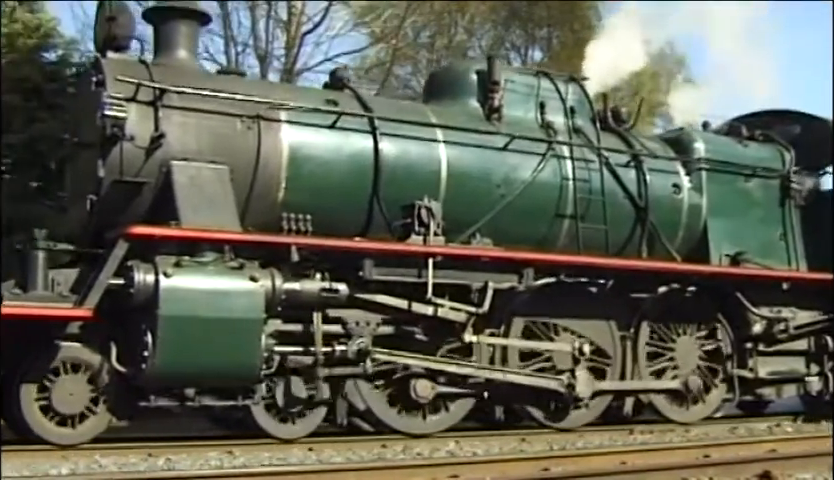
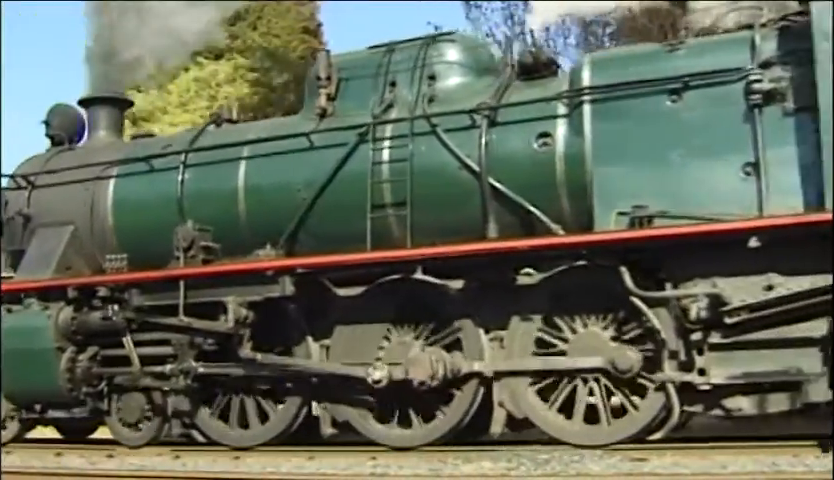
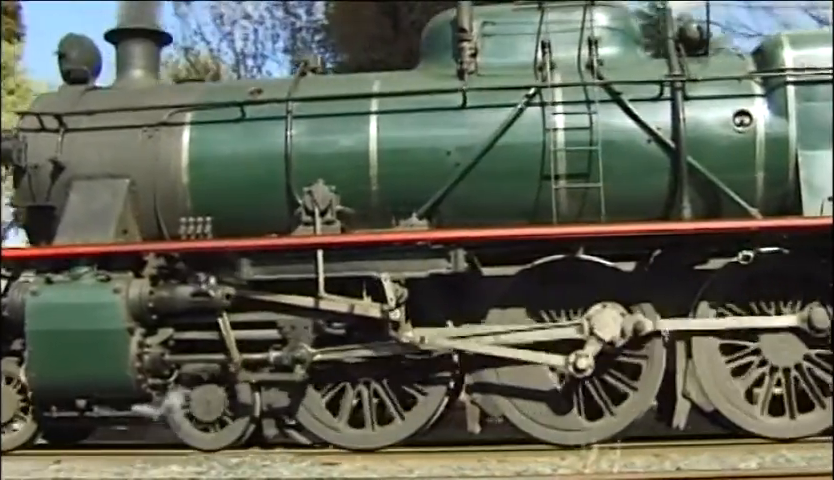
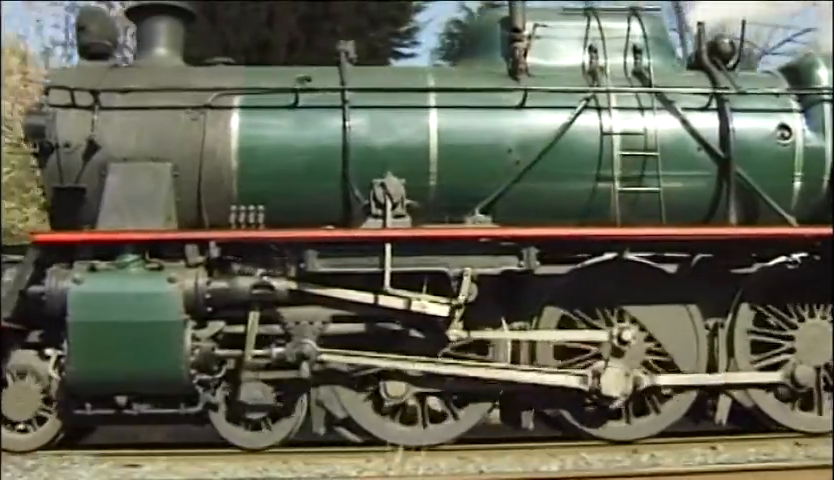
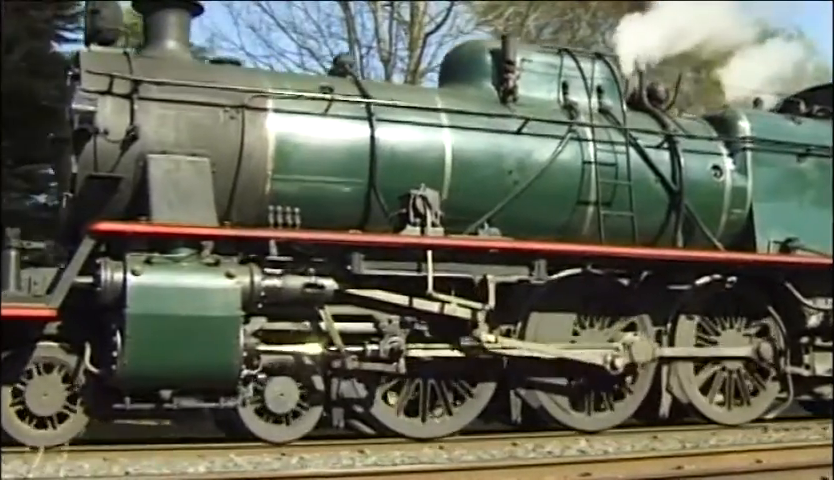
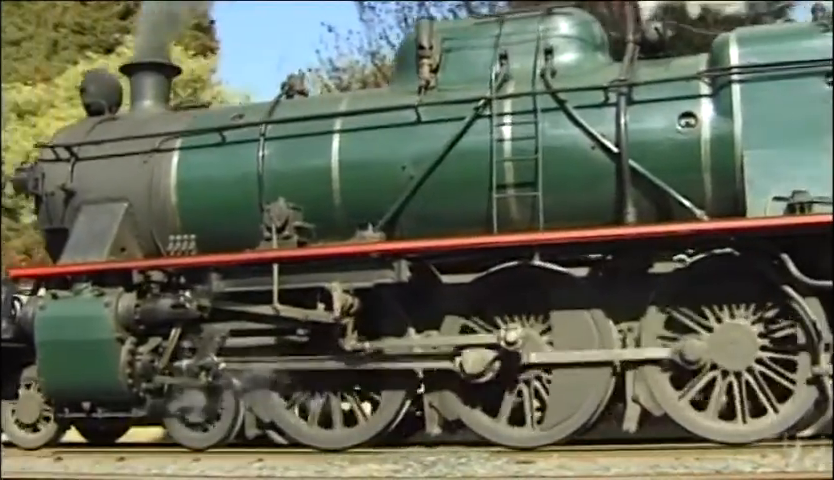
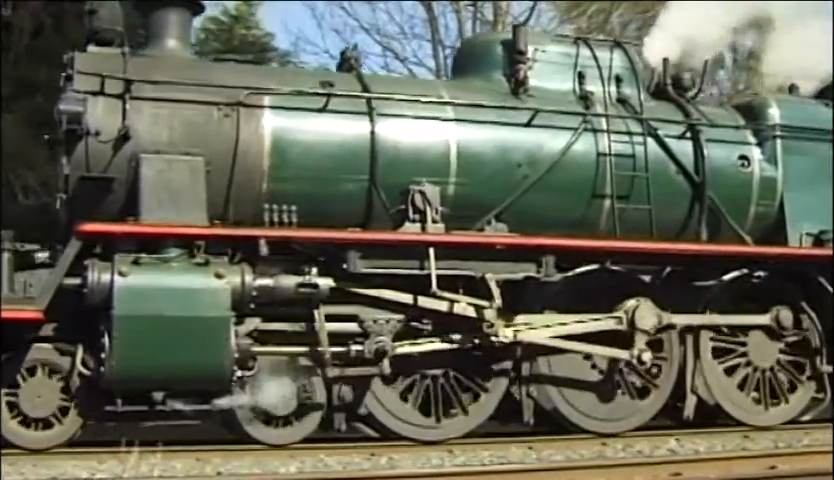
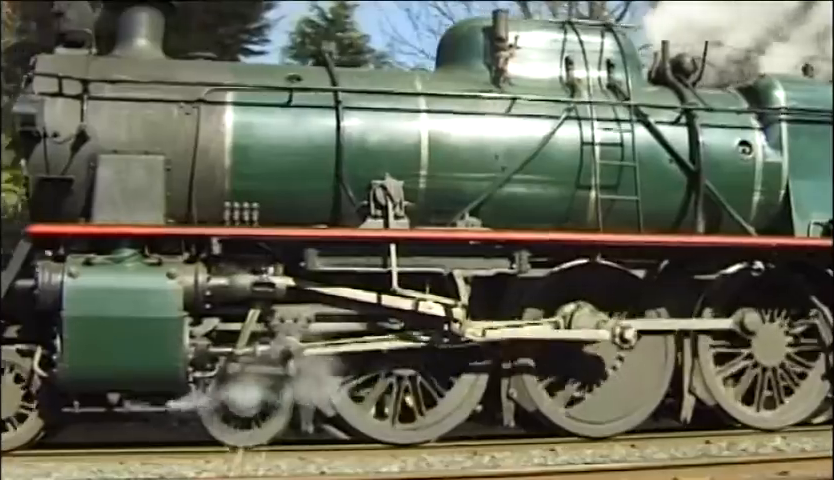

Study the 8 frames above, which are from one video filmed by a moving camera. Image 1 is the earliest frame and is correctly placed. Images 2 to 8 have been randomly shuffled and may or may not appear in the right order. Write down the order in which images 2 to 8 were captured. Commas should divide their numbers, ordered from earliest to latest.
5, 7, 8, 4, 3, 6, 2
